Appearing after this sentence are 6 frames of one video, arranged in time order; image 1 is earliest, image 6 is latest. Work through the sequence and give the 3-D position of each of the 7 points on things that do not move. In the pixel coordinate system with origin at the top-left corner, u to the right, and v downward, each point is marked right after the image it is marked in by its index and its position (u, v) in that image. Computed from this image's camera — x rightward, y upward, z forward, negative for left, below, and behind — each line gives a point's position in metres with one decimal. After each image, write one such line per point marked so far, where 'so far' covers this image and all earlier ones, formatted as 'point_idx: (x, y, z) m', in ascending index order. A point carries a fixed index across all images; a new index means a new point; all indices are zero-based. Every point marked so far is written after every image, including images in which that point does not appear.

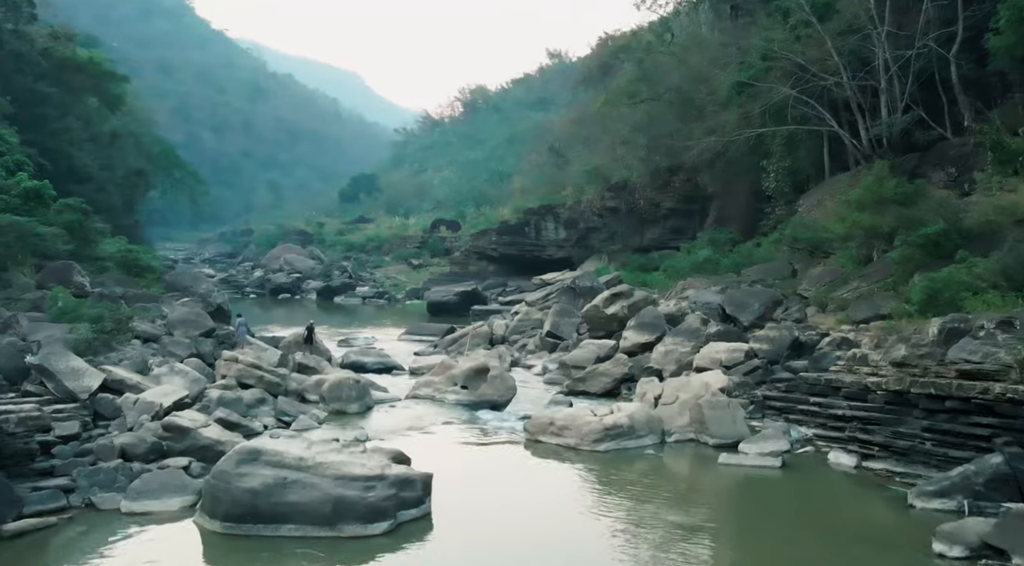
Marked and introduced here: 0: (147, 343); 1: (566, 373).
0: (-4.9, -0.8, +13.5) m
1: (+0.8, -1.4, +15.7) m
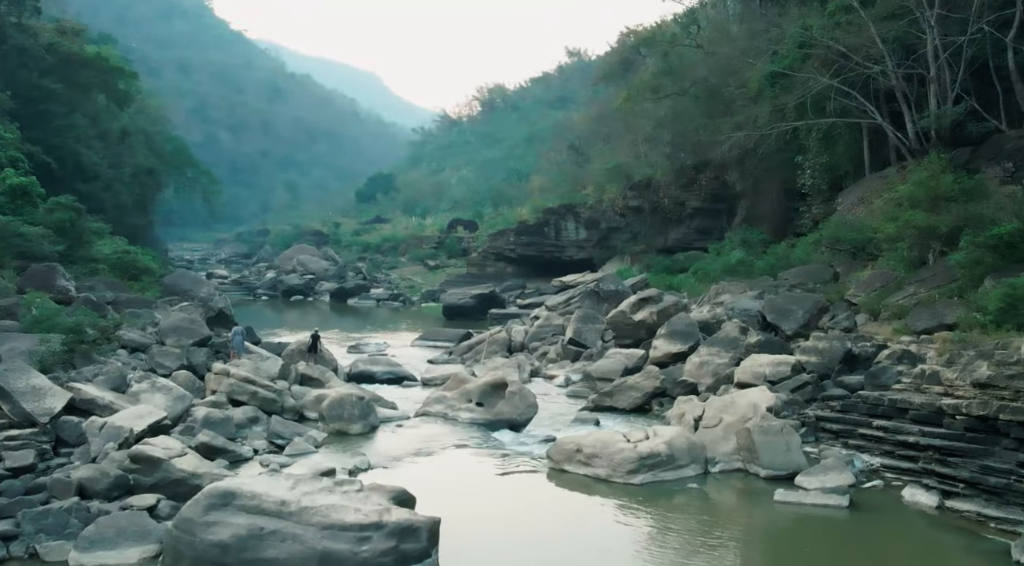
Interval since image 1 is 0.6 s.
0: (-4.6, -0.9, +12.3) m
1: (+1.1, -1.5, +14.5) m
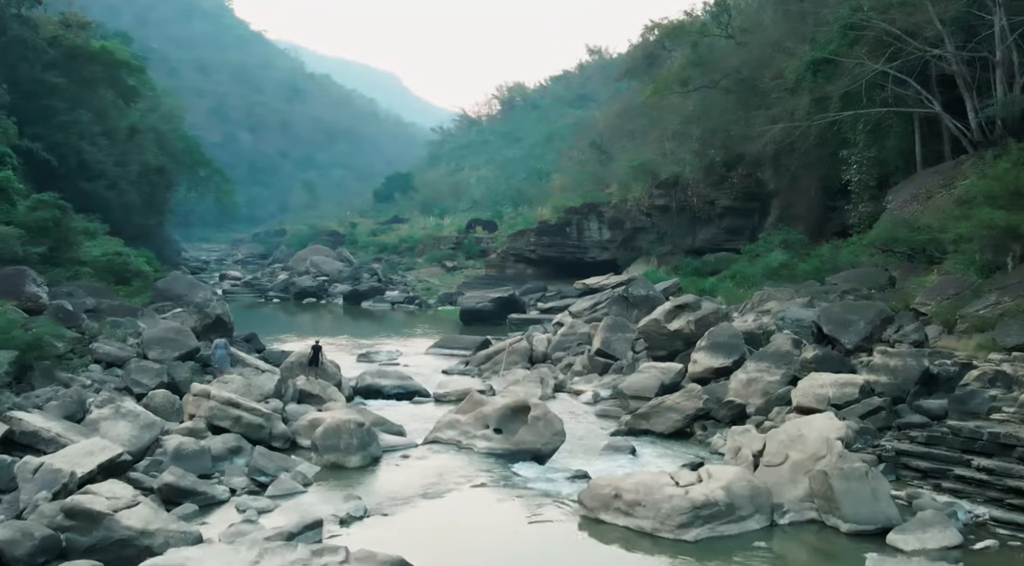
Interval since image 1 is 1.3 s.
0: (-4.4, -1.0, +10.9) m
1: (+1.4, -1.6, +13.0) m
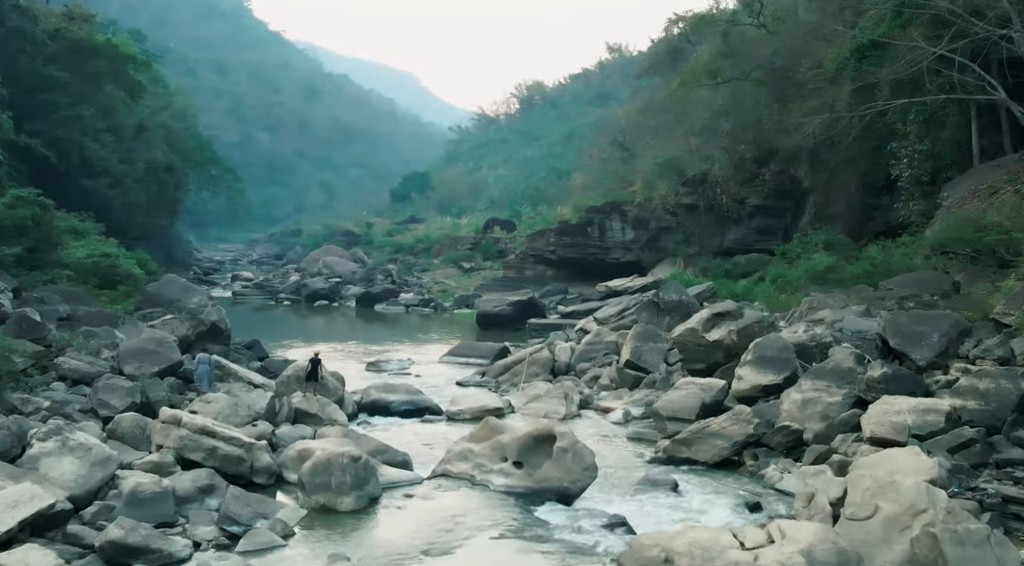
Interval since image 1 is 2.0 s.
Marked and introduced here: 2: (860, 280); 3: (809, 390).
0: (-4.2, -1.0, +9.6) m
1: (+1.7, -1.6, +11.5) m
2: (+5.5, +0.1, +15.9) m
3: (+3.0, -1.1, +10.3) m
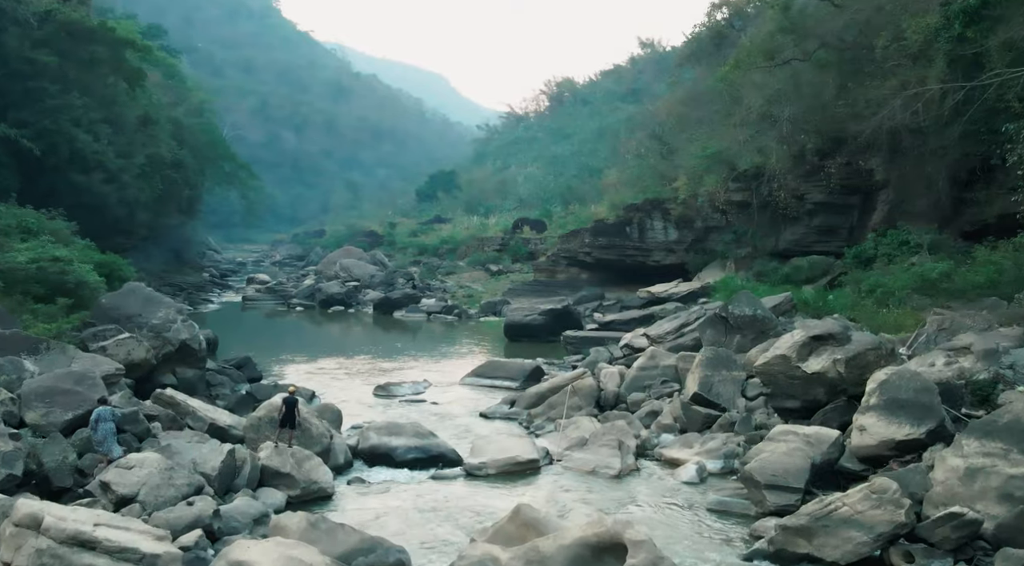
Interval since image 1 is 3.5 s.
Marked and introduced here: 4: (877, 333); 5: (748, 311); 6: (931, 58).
0: (-3.9, -1.1, +6.7) m
1: (+2.0, -1.8, +8.5) m
2: (+5.9, -0.1, +12.7) m
3: (+3.3, -1.2, +7.2) m
4: (+4.2, -0.5, +11.7) m
5: (+3.1, -0.4, +13.4) m
6: (+7.7, +4.2, +18.6) m
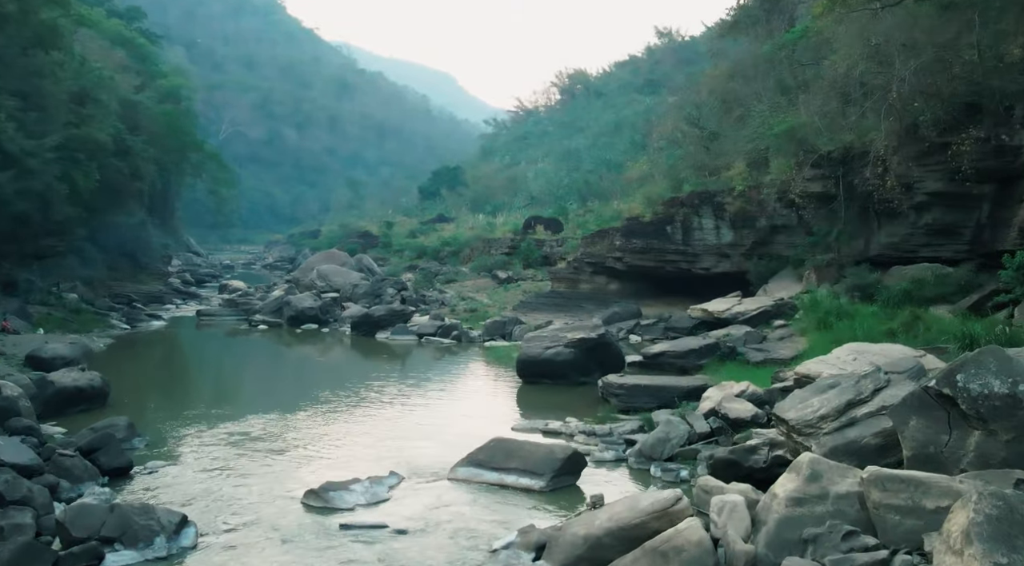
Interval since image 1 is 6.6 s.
0: (-3.7, -1.5, +0.2) m
1: (+2.1, -2.1, +1.9) m
2: (+6.1, -0.4, +6.1) m
3: (+3.5, -1.6, +0.6) m
4: (+4.3, -0.9, +5.1) m
5: (+3.3, -0.7, +6.8) m
6: (+7.9, +3.8, +12.0) m
